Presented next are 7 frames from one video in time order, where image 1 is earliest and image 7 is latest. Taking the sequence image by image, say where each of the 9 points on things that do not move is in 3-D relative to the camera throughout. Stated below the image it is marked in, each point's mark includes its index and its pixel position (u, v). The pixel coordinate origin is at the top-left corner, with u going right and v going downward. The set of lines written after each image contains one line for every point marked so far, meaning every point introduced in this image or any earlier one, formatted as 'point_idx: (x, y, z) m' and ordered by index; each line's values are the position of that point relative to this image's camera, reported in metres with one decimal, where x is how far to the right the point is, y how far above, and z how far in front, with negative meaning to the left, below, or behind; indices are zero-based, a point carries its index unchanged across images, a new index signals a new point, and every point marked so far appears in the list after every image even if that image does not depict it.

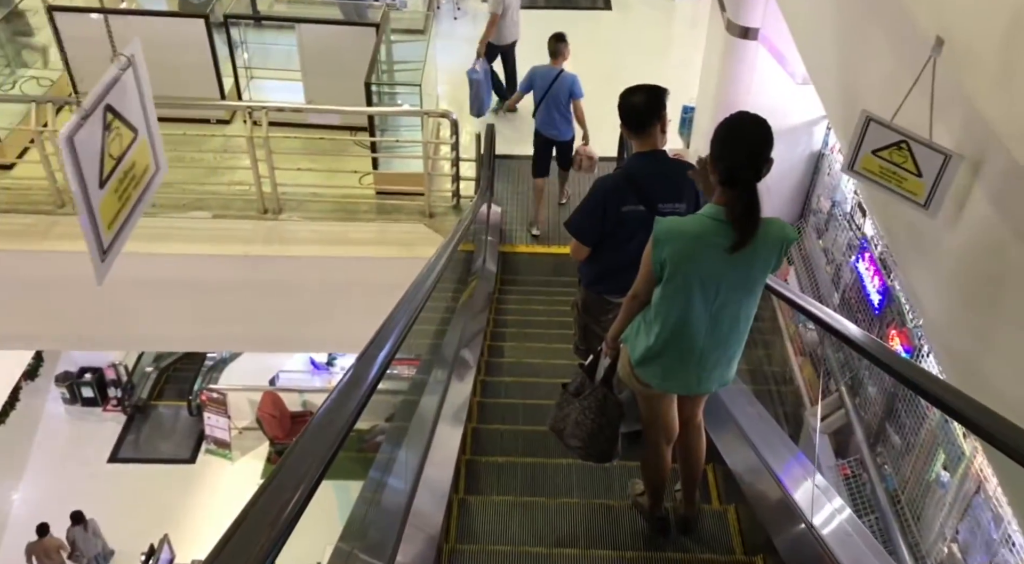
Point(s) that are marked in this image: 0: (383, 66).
0: (-1.1, +1.8, +5.9) m
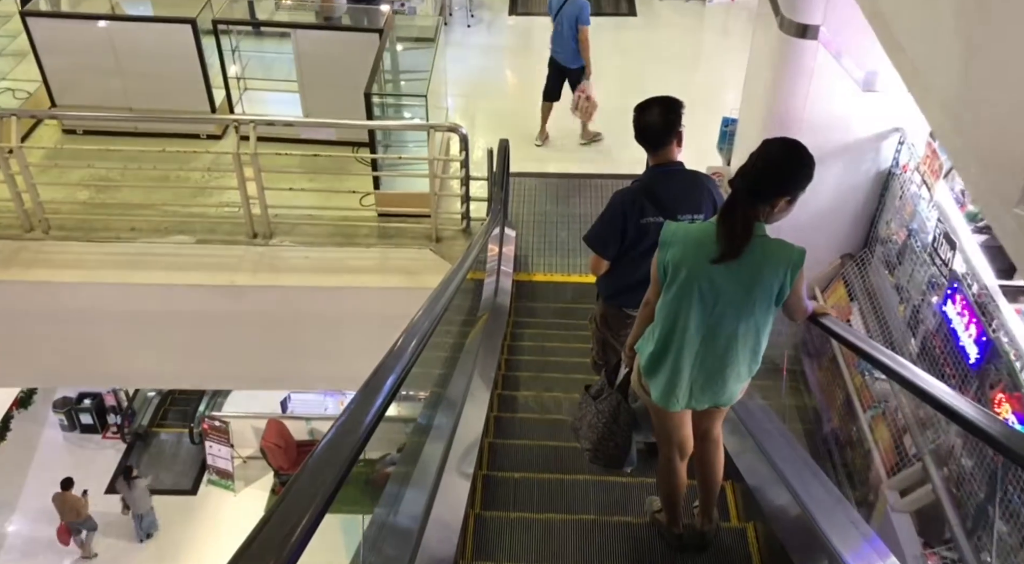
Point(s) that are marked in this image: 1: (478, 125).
0: (-1.0, +1.6, +5.4) m
1: (-0.4, +1.6, +7.3) m
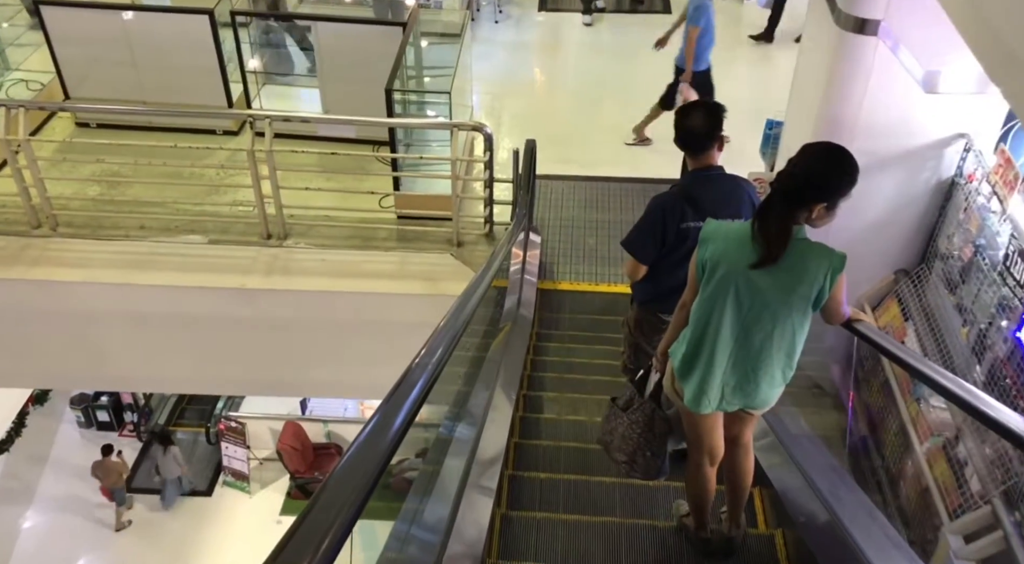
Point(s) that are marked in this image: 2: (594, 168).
0: (-0.8, +1.6, +5.2) m
1: (-0.1, +1.6, +7.1) m
2: (+0.7, +1.0, +6.4) m
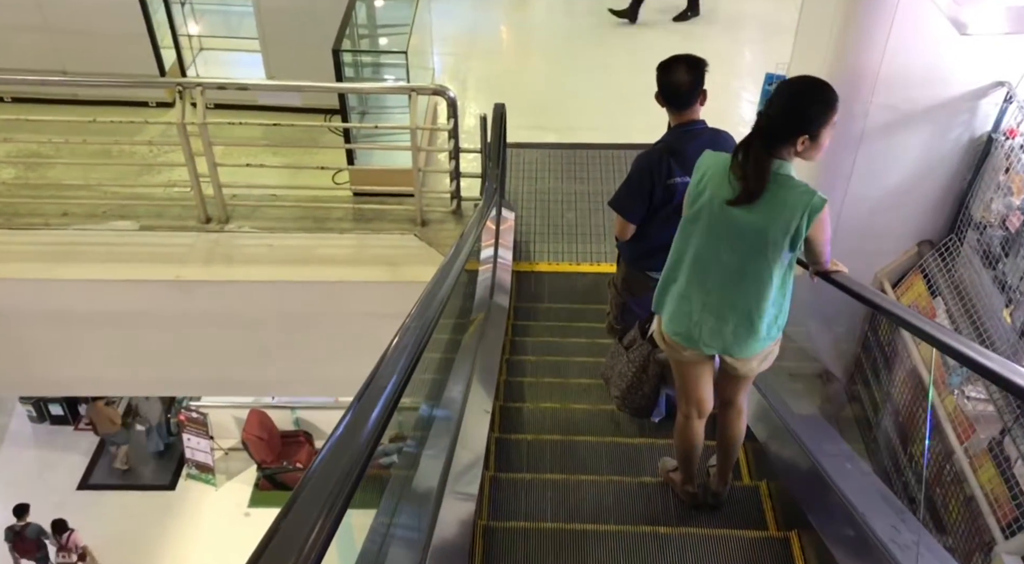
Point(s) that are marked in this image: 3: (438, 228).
0: (-1.0, +1.7, +4.7) m
1: (-0.4, +1.8, +6.5) m
2: (+0.5, +1.2, +6.0) m
3: (-0.4, +0.3, +4.3) m
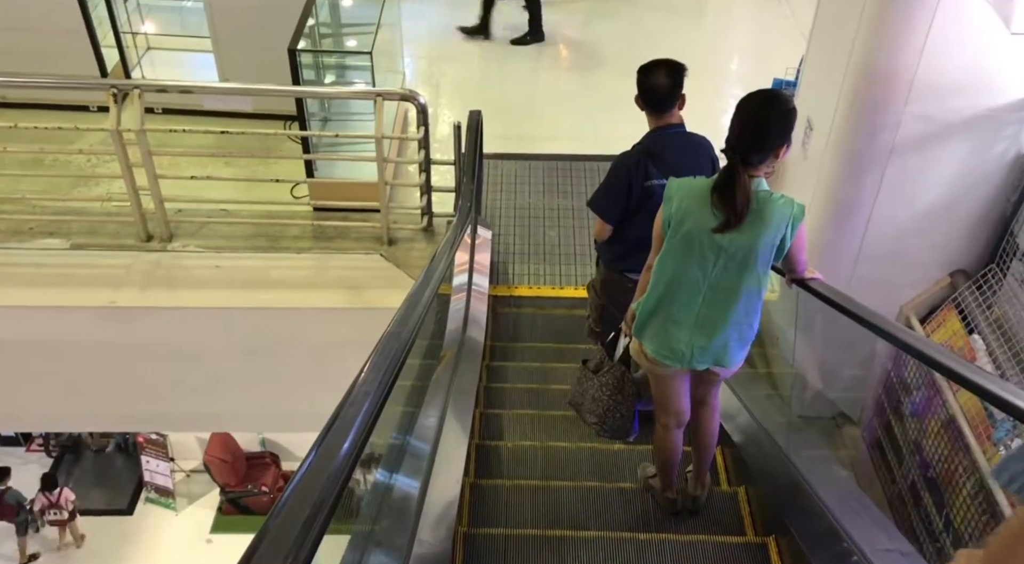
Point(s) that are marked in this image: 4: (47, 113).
0: (-1.1, +1.5, +4.3) m
1: (-0.6, +1.6, +6.1) m
2: (+0.3, +1.1, +5.6) m
3: (-0.6, +0.2, +3.9) m
4: (-3.1, +1.1, +4.6) m
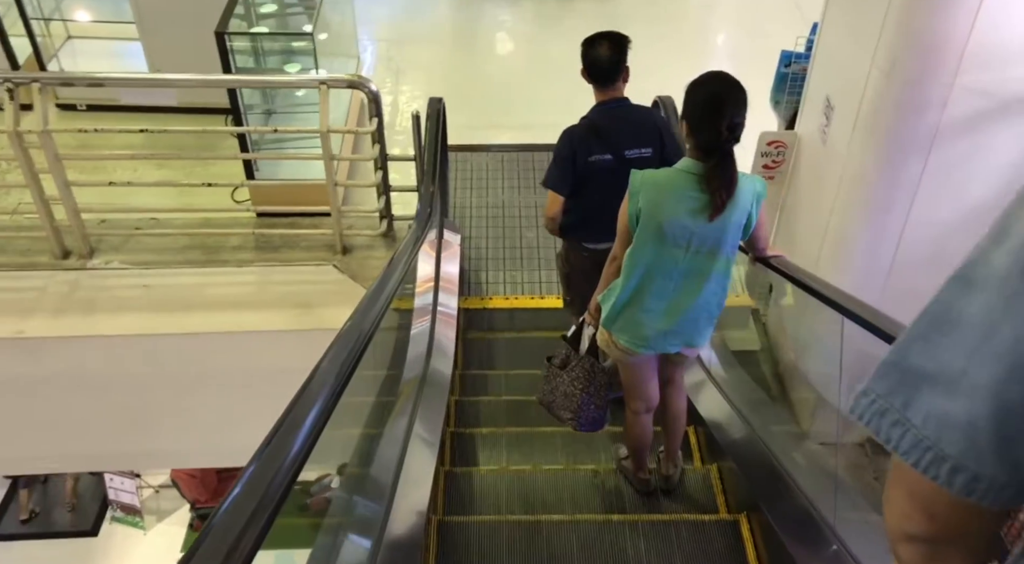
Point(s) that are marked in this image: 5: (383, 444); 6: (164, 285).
0: (-1.3, +1.4, +3.7) m
1: (-0.8, +1.6, +5.6) m
2: (+0.1, +1.1, +5.1) m
3: (-0.7, +0.1, +3.4) m
4: (-3.2, +1.0, +4.1) m
5: (-0.4, -0.6, +2.2) m
6: (-1.6, 0.0, +3.2) m
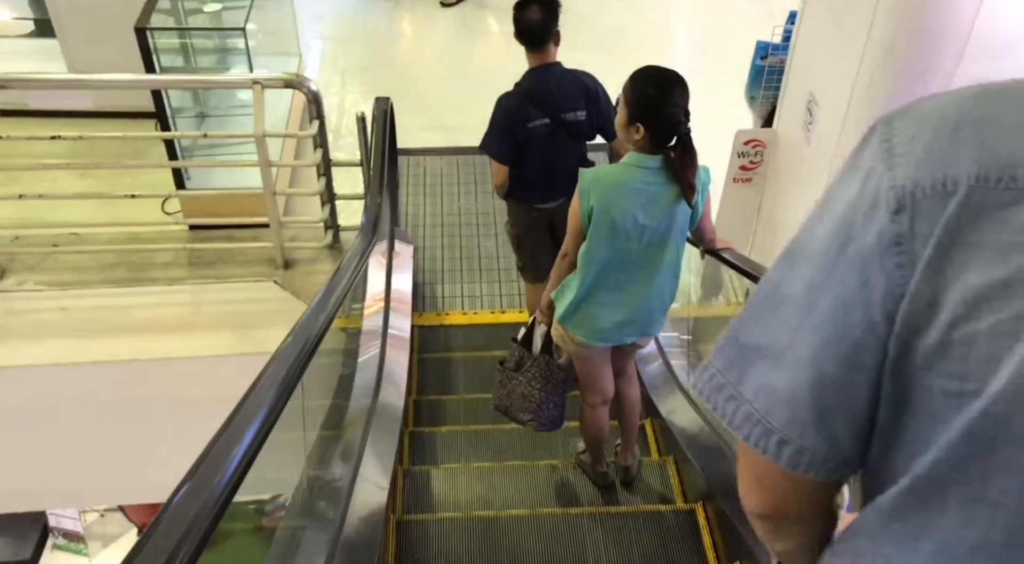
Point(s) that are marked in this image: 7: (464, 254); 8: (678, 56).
0: (-1.5, +1.4, +3.4) m
1: (-1.2, +1.5, +5.4) m
2: (-0.2, +1.0, +4.9) m
3: (-0.9, +0.1, +3.1) m
4: (-3.5, +0.9, +3.7) m
5: (-0.5, -0.7, +2.0) m
6: (-1.8, -0.1, +2.9) m
7: (-0.2, +0.2, +3.9) m
8: (+1.3, +1.8, +5.8) m
